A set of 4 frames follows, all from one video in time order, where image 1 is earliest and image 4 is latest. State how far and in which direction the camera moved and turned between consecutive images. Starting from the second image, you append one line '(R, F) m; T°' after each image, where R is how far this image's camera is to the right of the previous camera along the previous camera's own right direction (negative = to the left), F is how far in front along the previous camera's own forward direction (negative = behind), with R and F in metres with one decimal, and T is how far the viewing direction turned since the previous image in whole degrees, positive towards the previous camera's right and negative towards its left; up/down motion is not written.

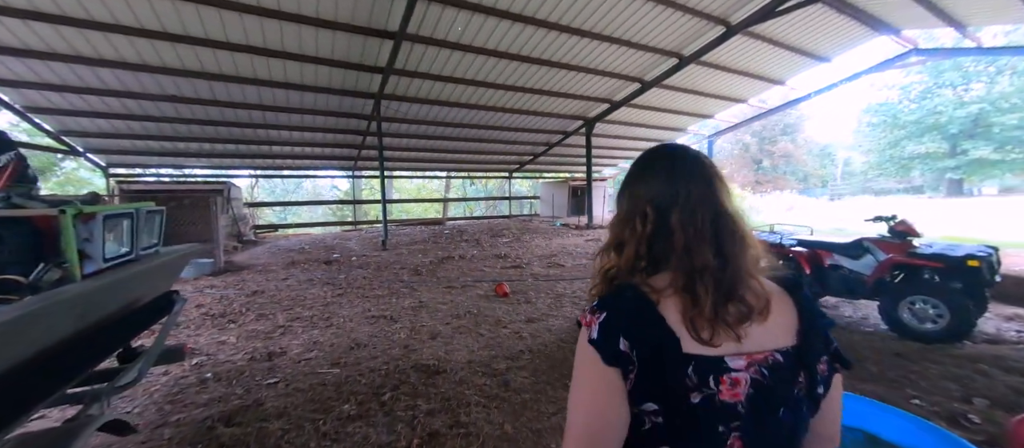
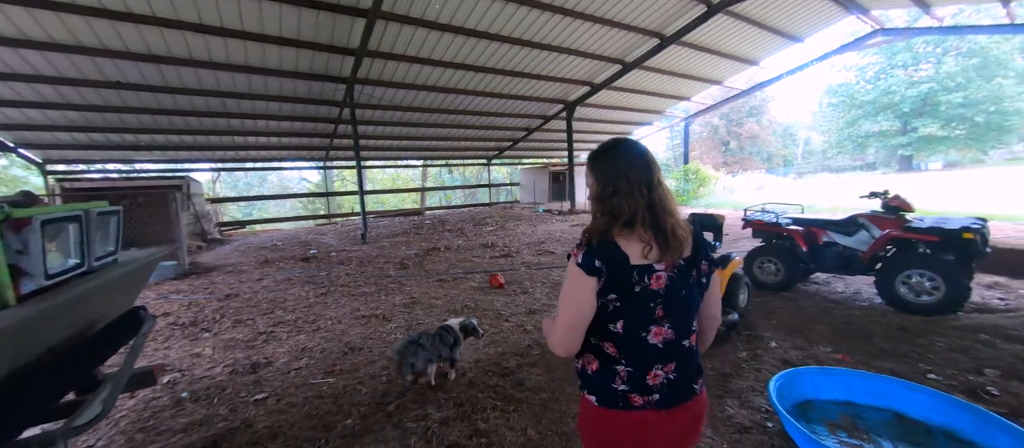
(-0.2, +0.2) m; +4°
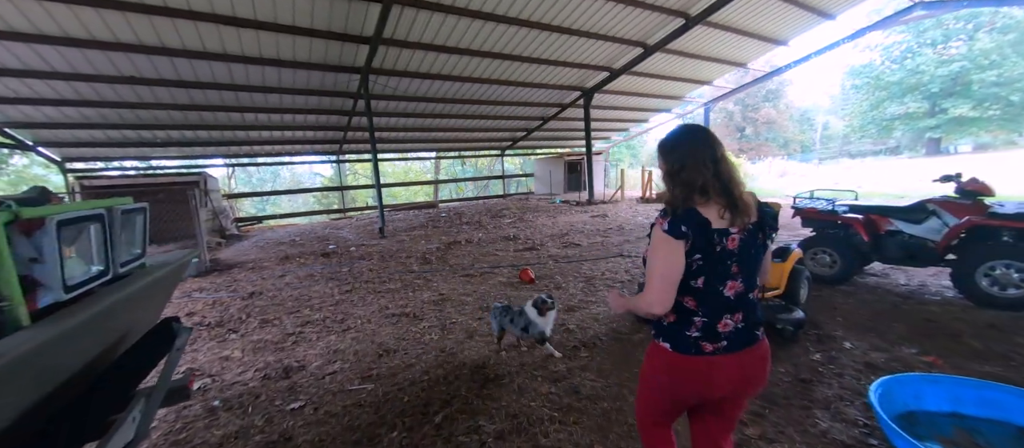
(-0.2, +0.2) m; -1°
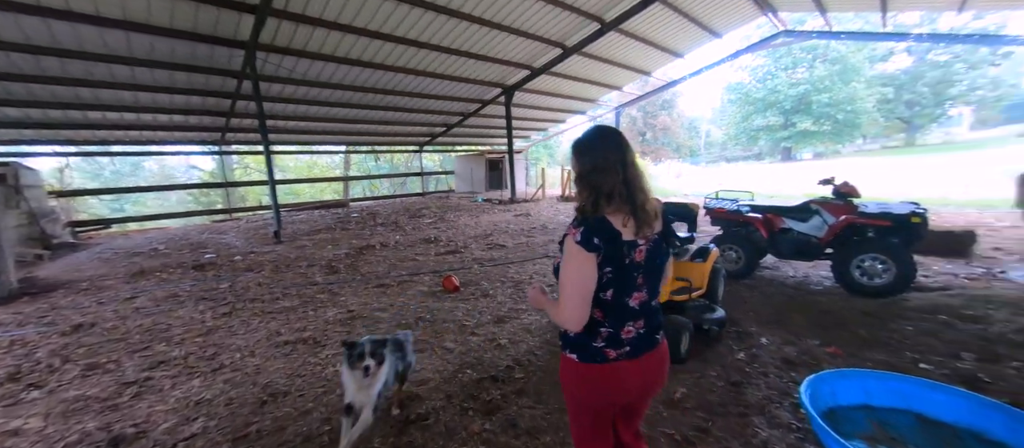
(0.0, +0.3) m; +13°
